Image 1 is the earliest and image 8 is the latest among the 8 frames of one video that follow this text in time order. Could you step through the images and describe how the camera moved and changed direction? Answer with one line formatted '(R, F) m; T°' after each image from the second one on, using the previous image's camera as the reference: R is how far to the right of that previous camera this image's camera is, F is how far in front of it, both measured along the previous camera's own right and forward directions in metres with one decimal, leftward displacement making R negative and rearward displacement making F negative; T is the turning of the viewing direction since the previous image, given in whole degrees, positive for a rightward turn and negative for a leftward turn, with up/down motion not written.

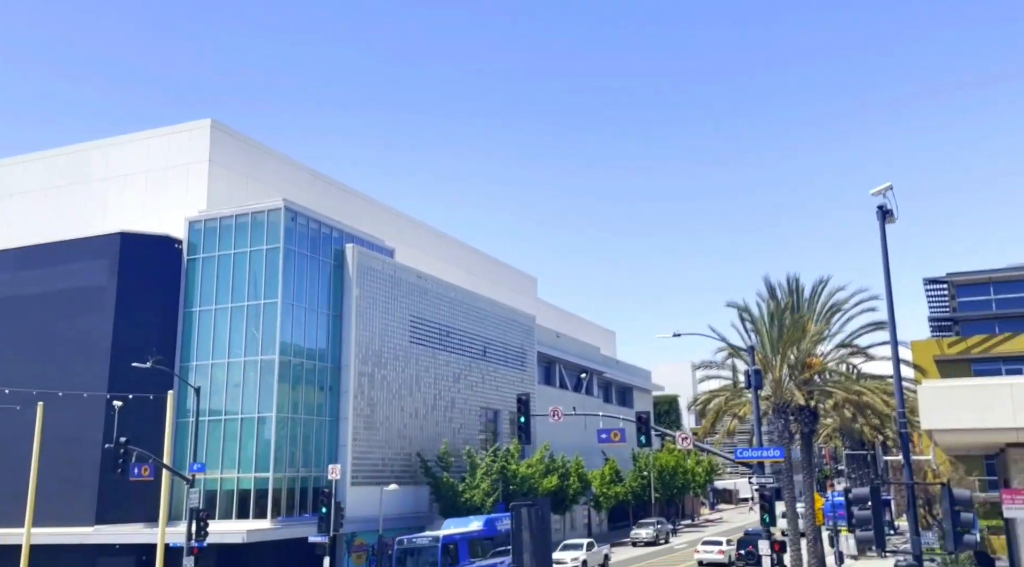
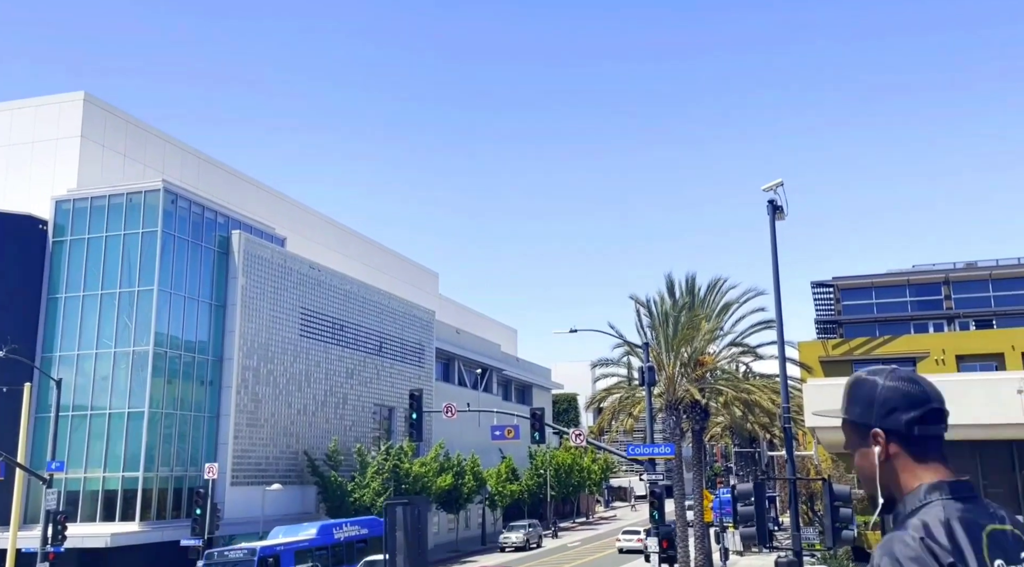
(+0.5, +0.9) m; +6°
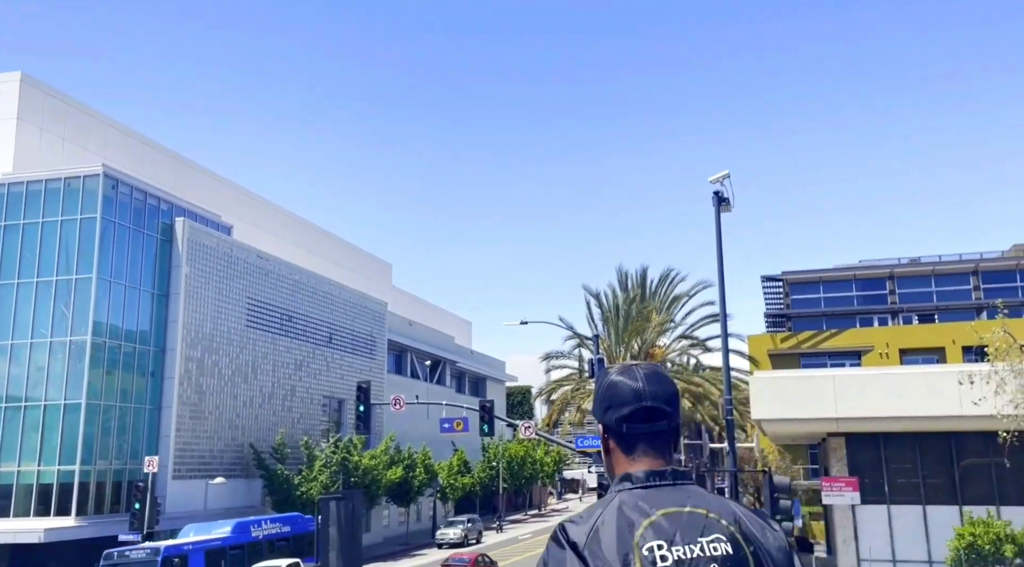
(+0.2, +0.2) m; +3°
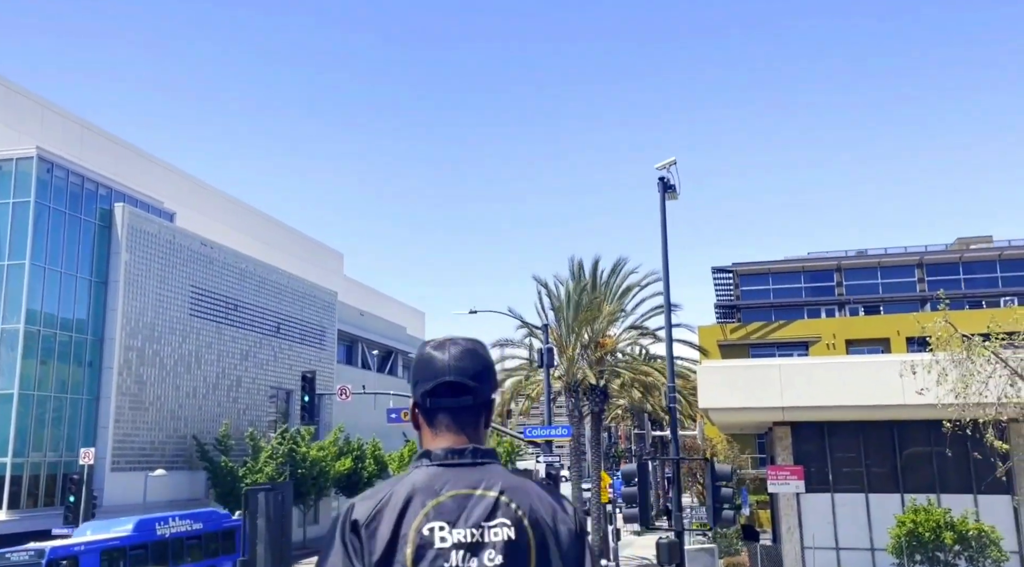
(+0.2, +0.3) m; +3°
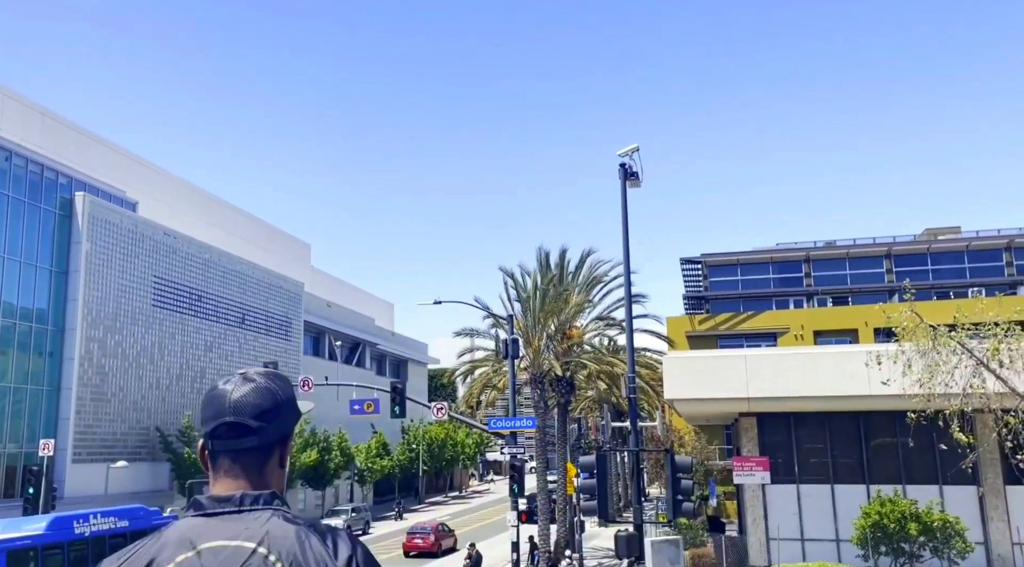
(+0.2, +0.3) m; +2°
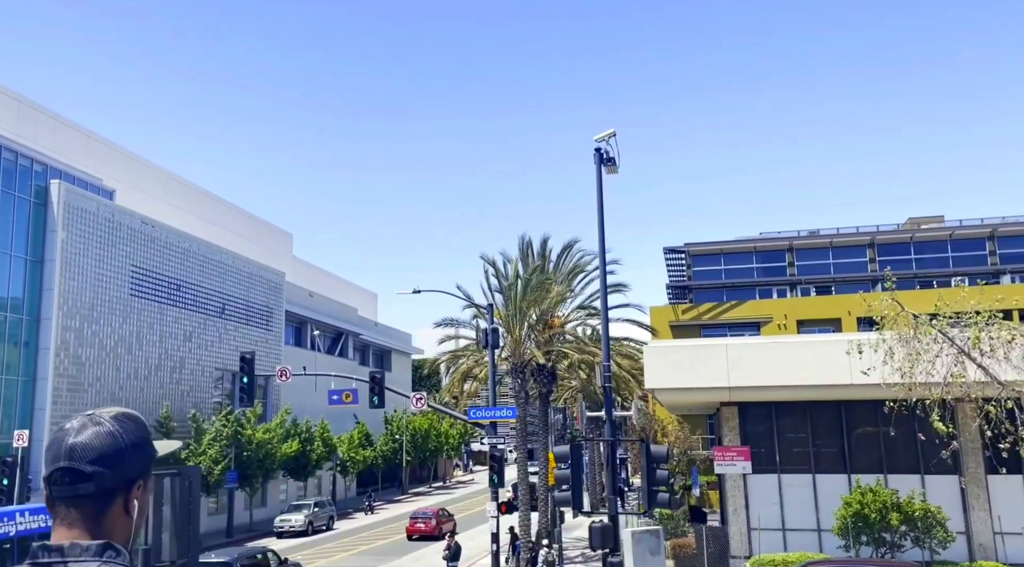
(+0.2, +0.3) m; +1°
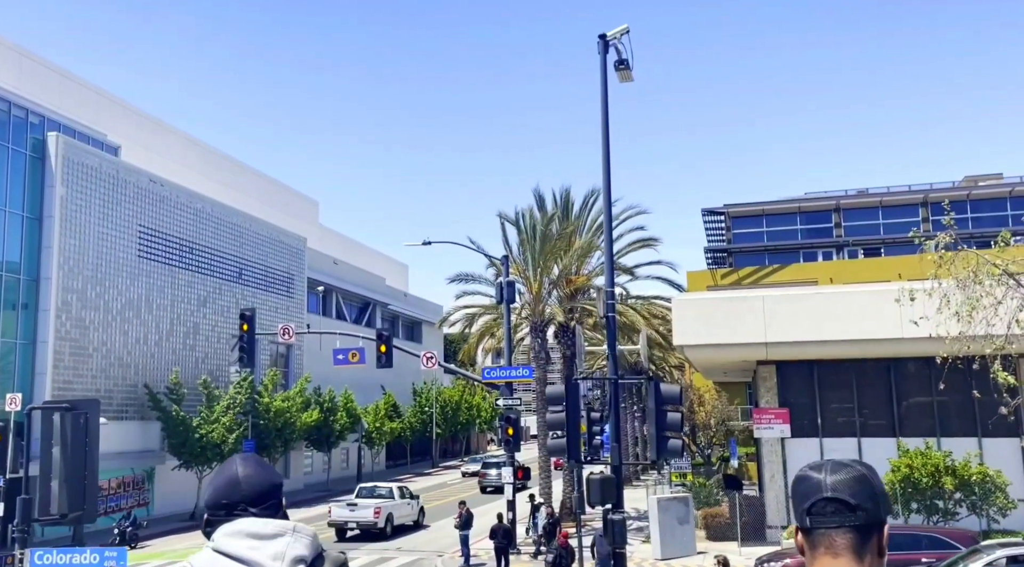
(+0.8, +2.3) m; -3°
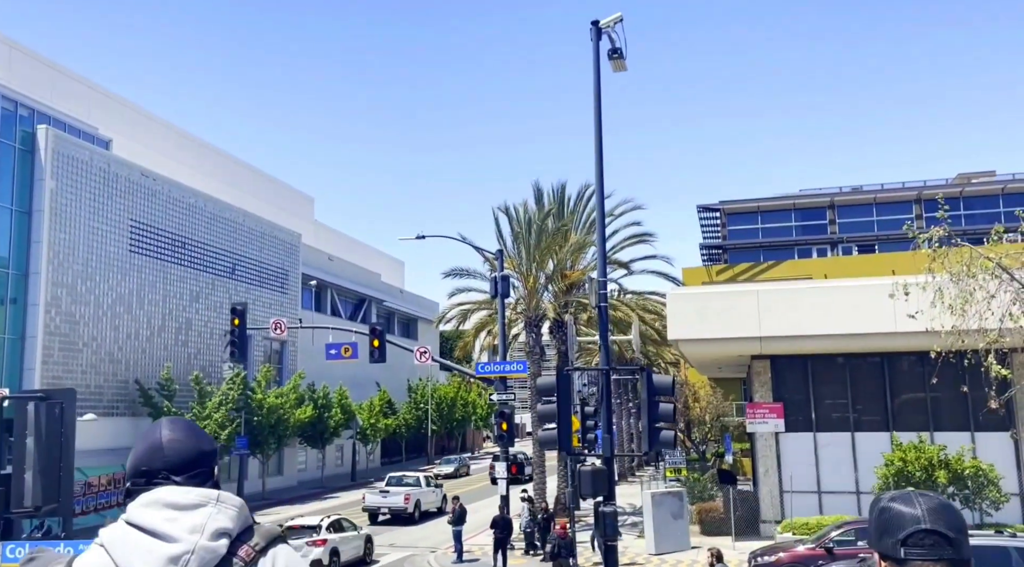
(+0.1, +0.1) m; 0°
